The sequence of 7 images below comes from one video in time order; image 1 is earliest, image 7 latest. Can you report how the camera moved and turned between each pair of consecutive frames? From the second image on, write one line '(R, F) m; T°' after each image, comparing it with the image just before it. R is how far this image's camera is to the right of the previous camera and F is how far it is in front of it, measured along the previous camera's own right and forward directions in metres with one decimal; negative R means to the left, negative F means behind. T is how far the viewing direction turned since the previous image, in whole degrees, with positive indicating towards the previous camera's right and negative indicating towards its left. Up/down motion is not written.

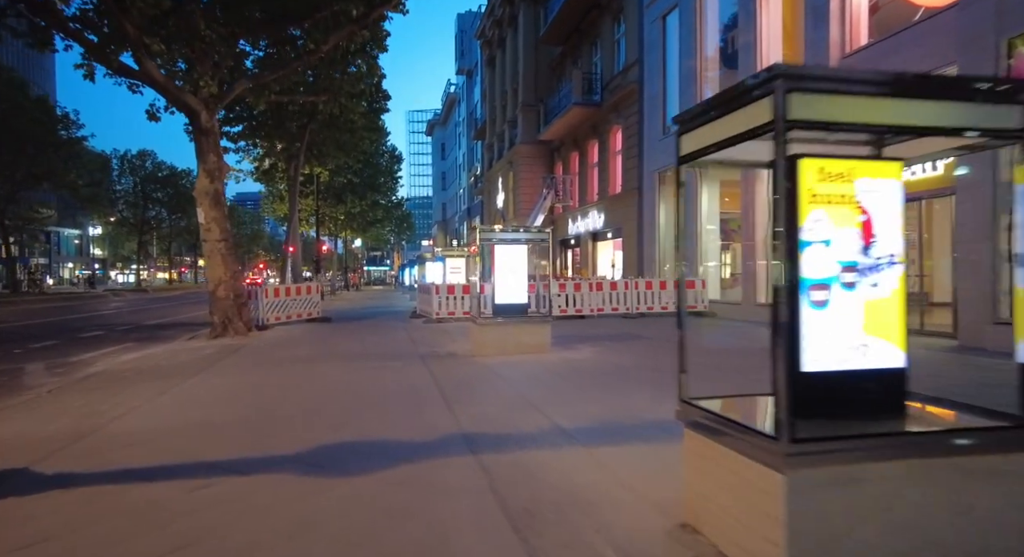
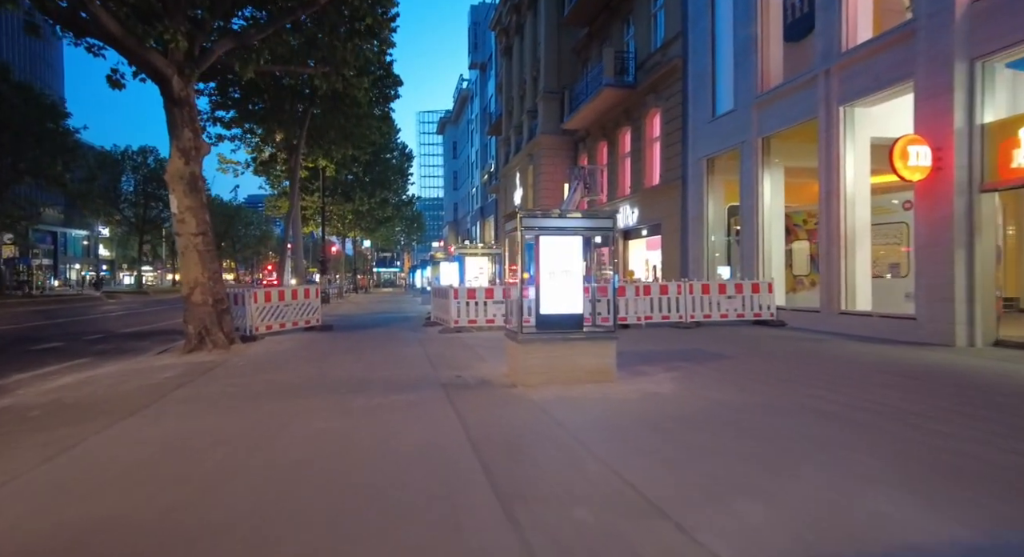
(-0.6, +3.1) m; -1°
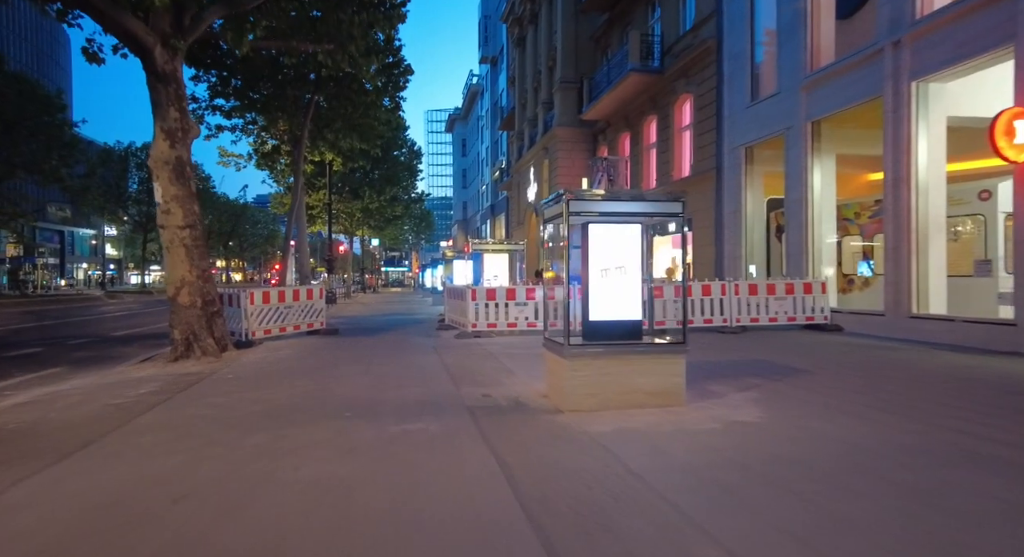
(-0.4, +1.8) m; -1°
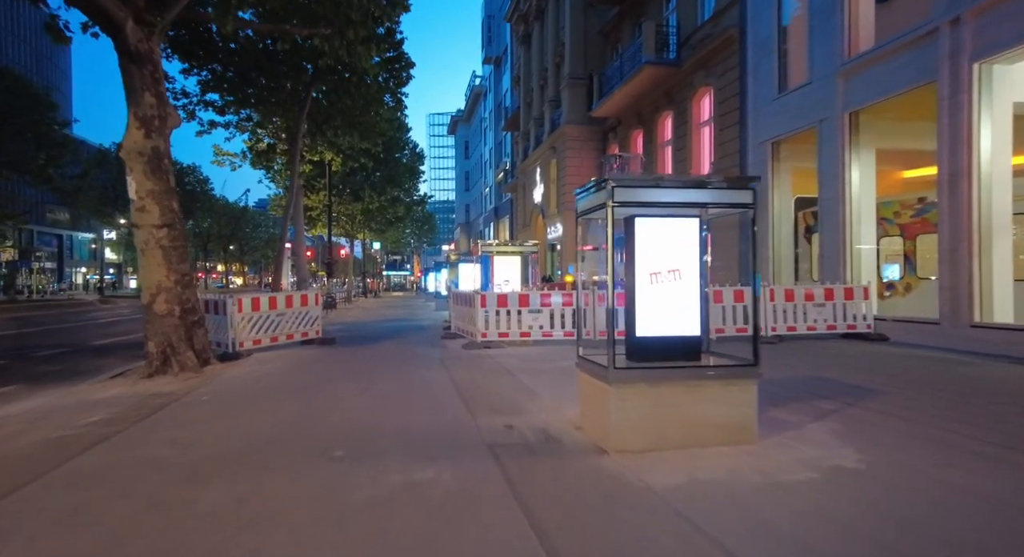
(-0.3, +1.4) m; 0°
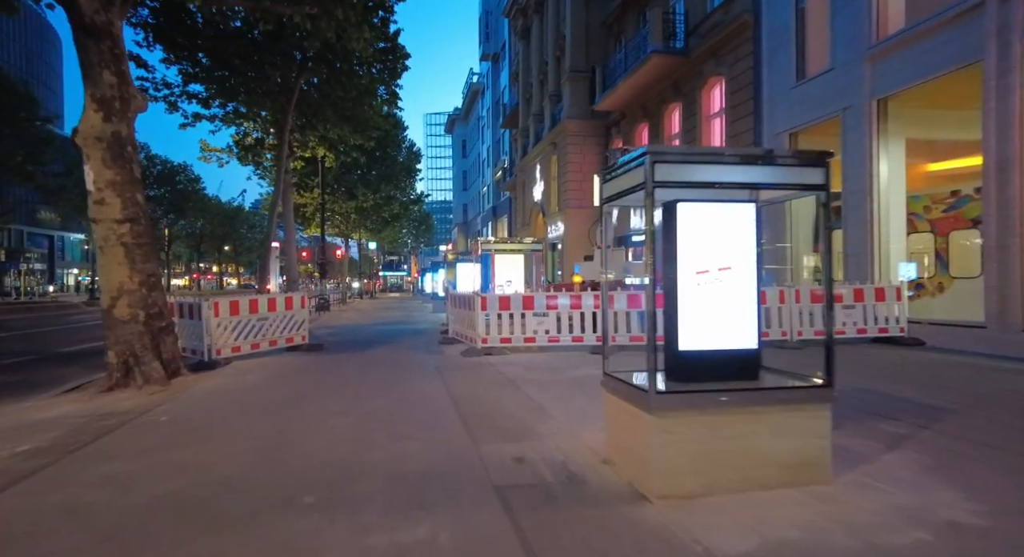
(-0.1, +1.2) m; 0°
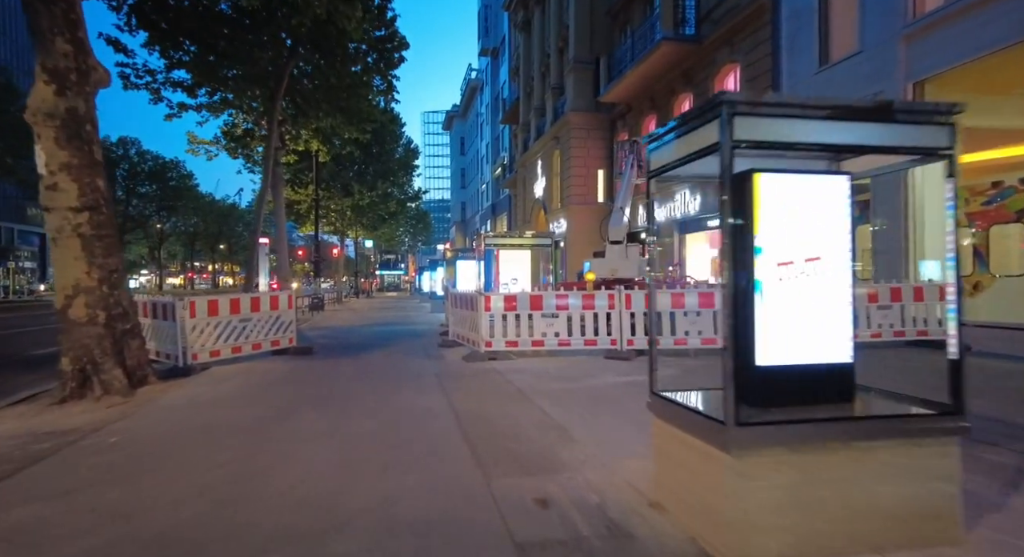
(-0.2, +1.2) m; 0°
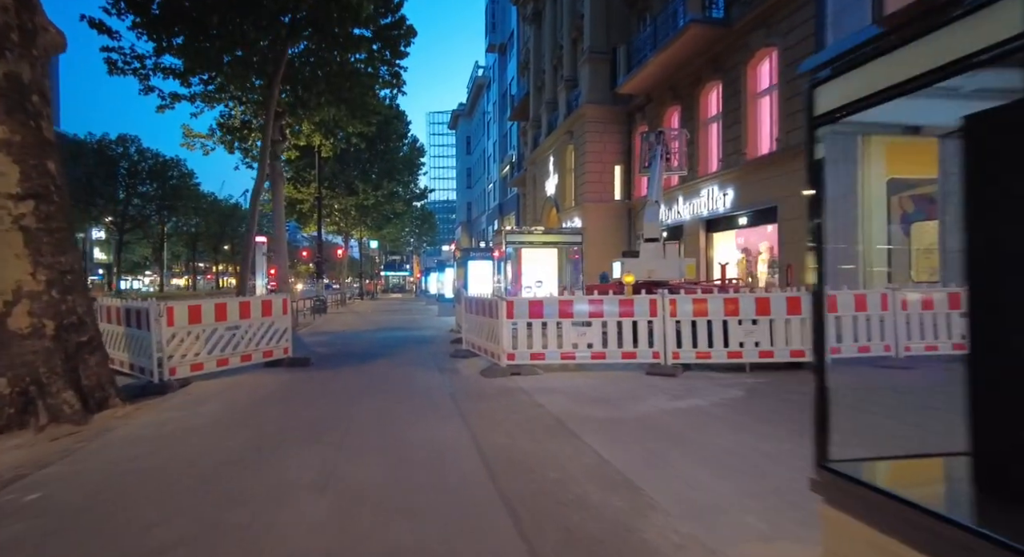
(-0.4, +1.6) m; 0°
